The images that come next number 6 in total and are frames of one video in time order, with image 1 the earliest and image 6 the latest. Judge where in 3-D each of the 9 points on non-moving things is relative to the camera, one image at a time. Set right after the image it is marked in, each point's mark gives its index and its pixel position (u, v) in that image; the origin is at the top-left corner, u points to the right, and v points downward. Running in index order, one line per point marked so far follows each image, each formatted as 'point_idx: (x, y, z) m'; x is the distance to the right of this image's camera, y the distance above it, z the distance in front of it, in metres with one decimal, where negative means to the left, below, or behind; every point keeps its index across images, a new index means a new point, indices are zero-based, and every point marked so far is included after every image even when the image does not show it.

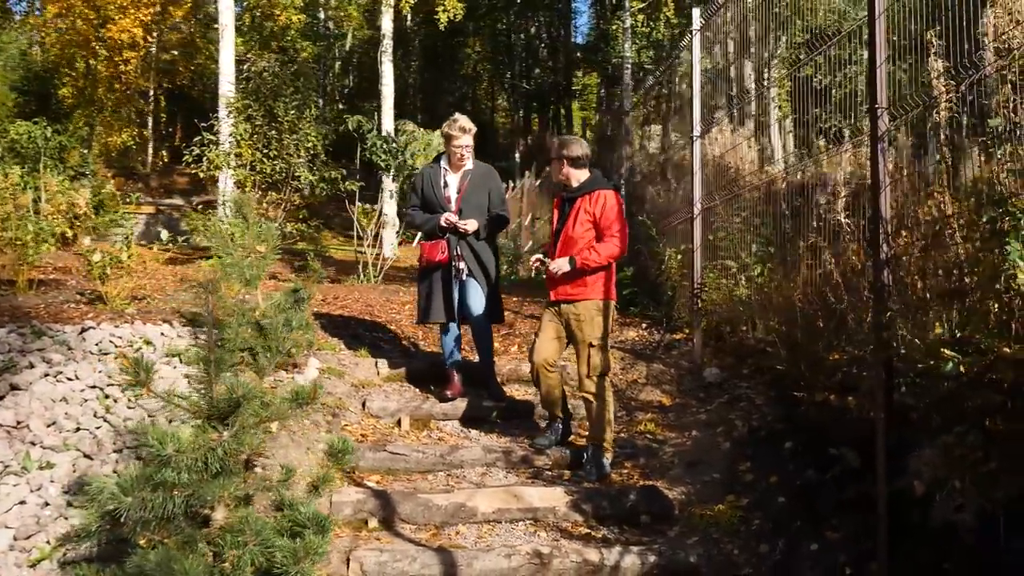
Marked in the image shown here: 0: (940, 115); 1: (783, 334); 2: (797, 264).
0: (+1.6, +0.6, +3.7) m
1: (+1.5, -0.3, +5.6) m
2: (+1.6, +0.1, +5.5) m
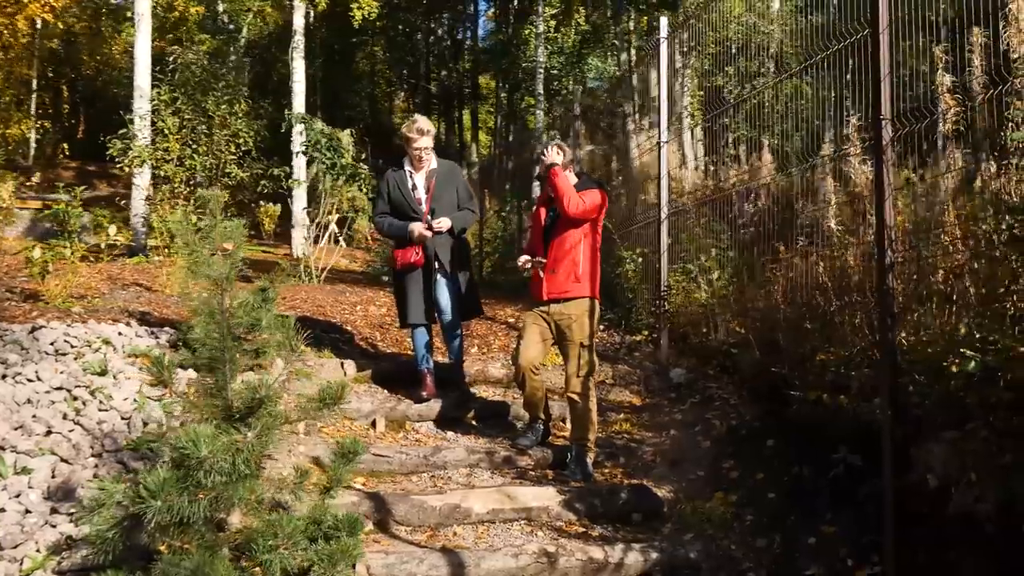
0: (+1.7, +0.6, +3.9) m
1: (+1.4, -0.3, +5.7) m
2: (+1.5, +0.1, +5.7) m
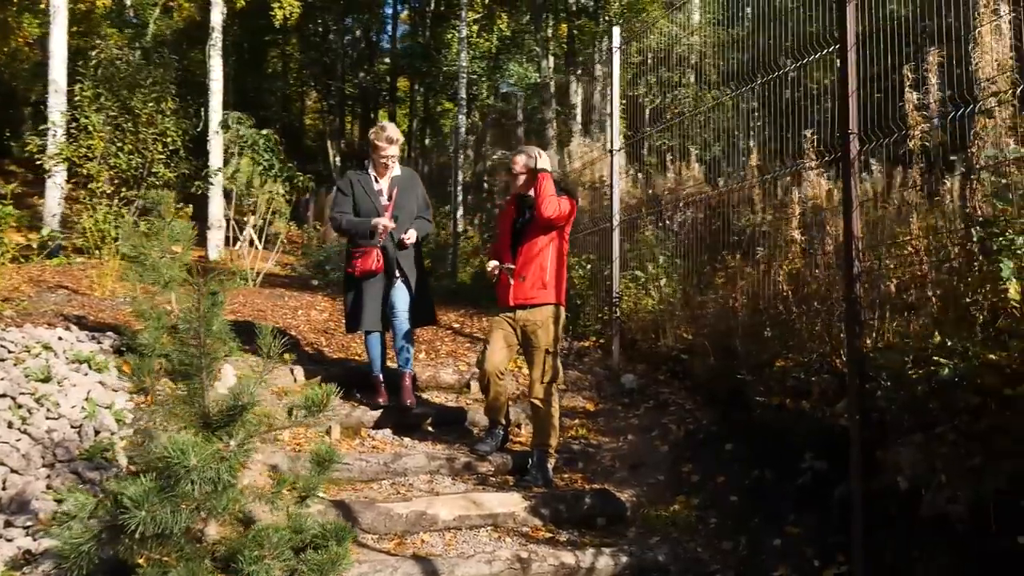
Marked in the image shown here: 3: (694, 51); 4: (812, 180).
0: (+1.6, +0.6, +4.0) m
1: (+1.2, -0.3, +5.9) m
2: (+1.3, 0.0, +5.8) m
3: (+1.2, +1.6, +6.5) m
4: (+1.5, +0.5, +4.9) m
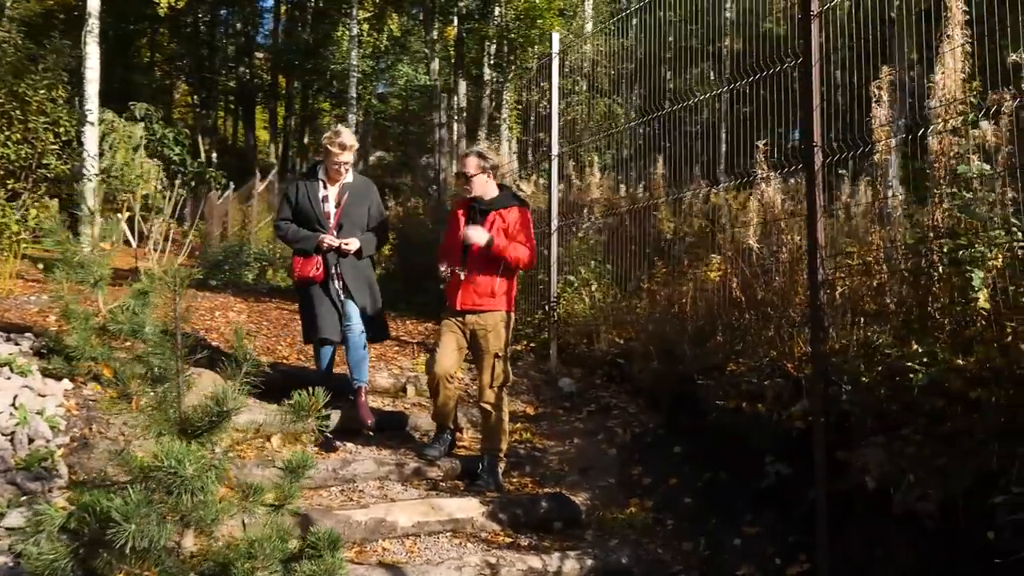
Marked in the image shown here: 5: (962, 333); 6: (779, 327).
0: (+1.6, +0.6, +4.2) m
1: (+0.9, -0.4, +6.0) m
2: (+0.9, 0.0, +6.0) m
3: (+0.8, +1.5, +6.7) m
4: (+1.3, +0.5, +5.1) m
5: (+1.7, -0.2, +3.8) m
6: (+1.3, -0.2, +4.9) m
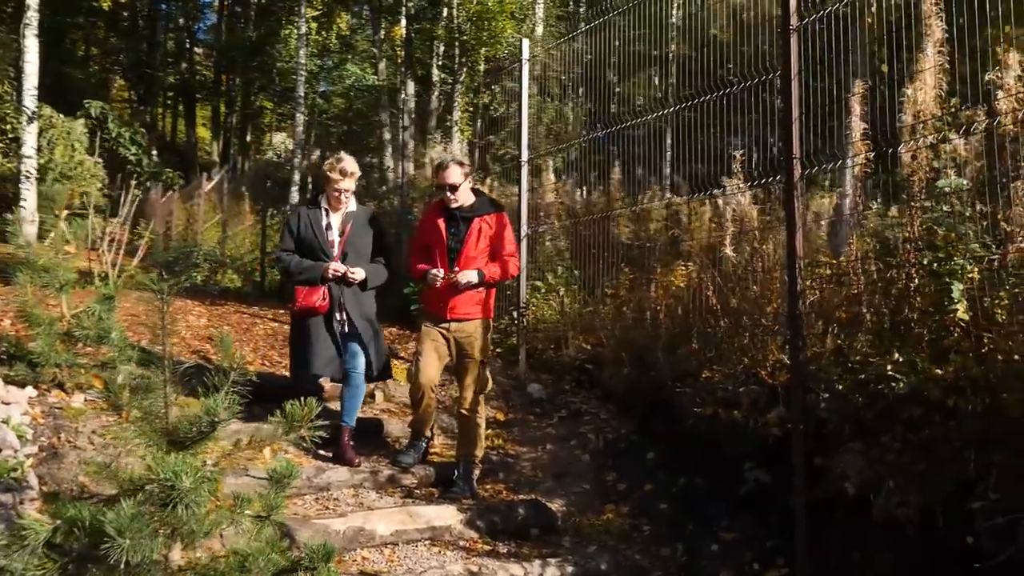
0: (+1.5, +0.5, +4.3) m
1: (+0.7, -0.4, +6.0) m
2: (+0.8, 0.0, +6.0) m
3: (+0.6, +1.5, +6.7) m
4: (+1.2, +0.5, +5.2) m
5: (+1.7, -0.2, +3.9) m
6: (+1.2, -0.2, +5.0) m
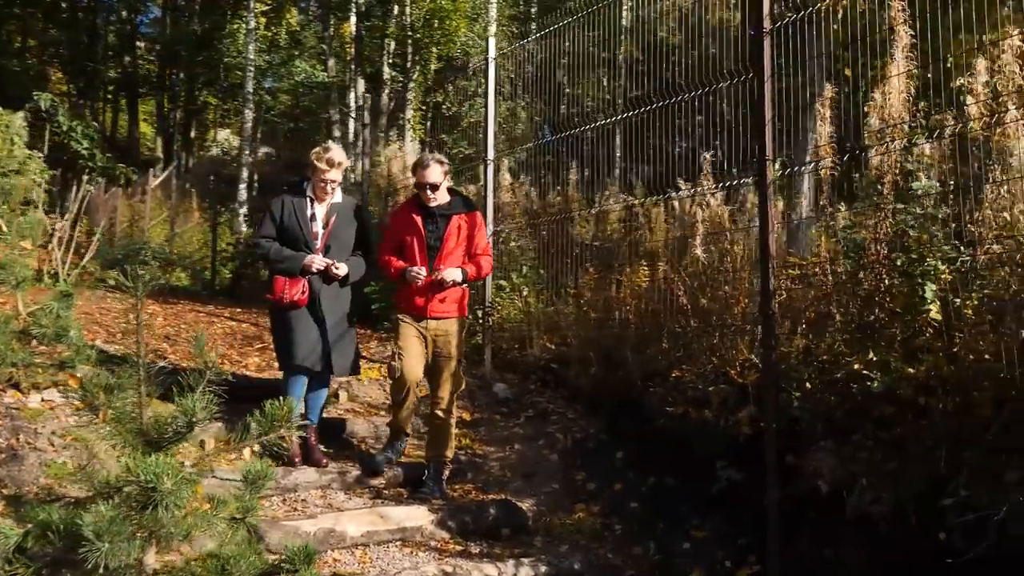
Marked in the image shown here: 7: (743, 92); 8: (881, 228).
0: (+1.4, +0.5, +4.4) m
1: (+0.5, -0.4, +6.0) m
2: (+0.6, 0.0, +6.0) m
3: (+0.4, +1.5, +6.7) m
4: (+1.0, +0.5, +5.2) m
5: (+1.6, -0.2, +4.0) m
6: (+1.1, -0.2, +5.0) m
7: (+1.2, +1.0, +5.2) m
8: (+1.6, +0.3, +4.1) m
